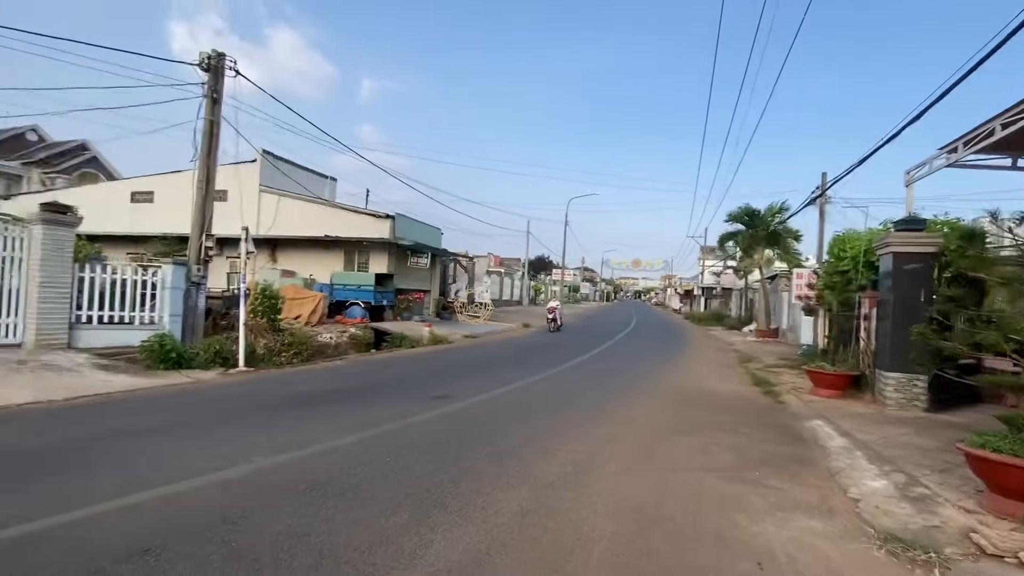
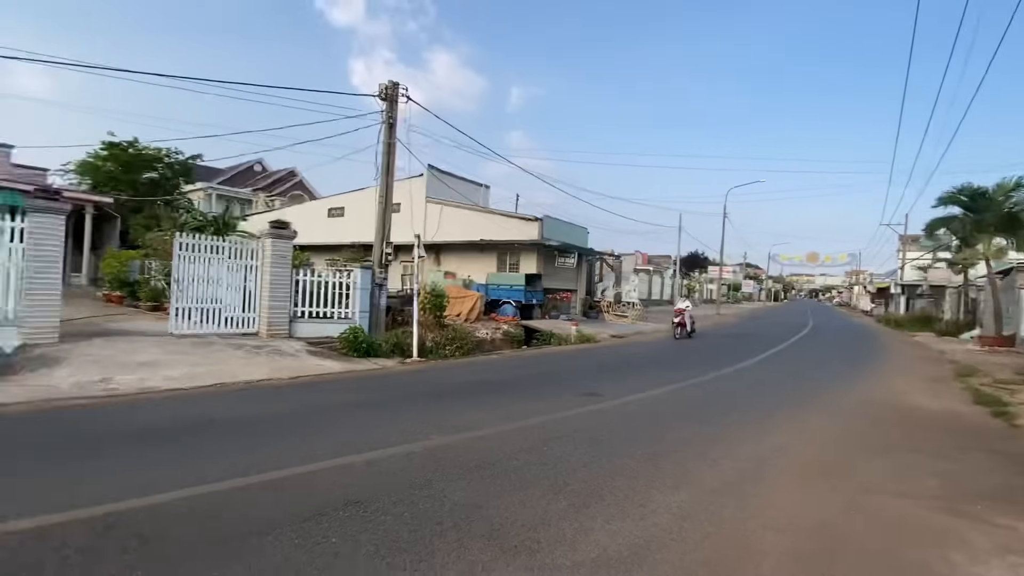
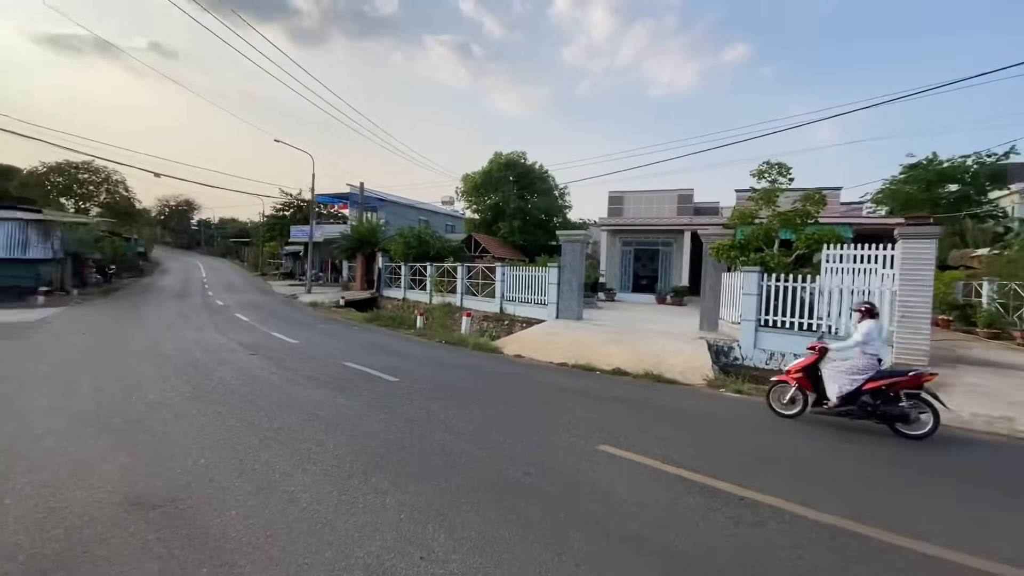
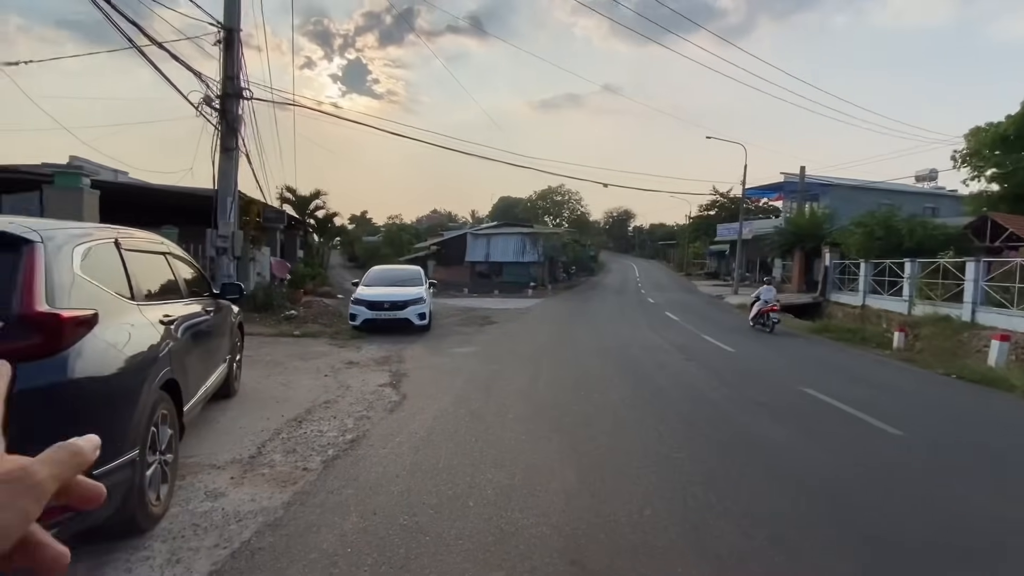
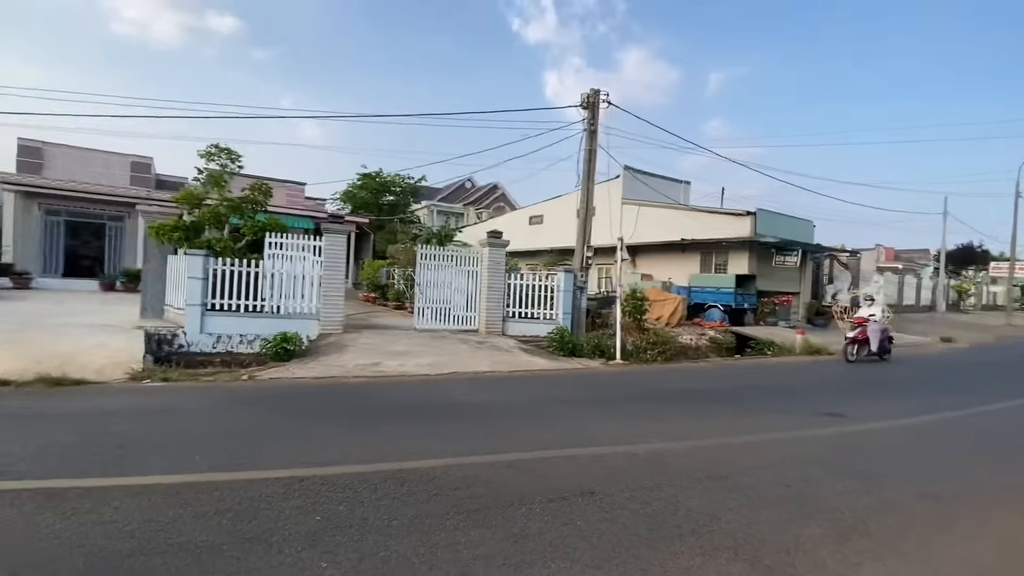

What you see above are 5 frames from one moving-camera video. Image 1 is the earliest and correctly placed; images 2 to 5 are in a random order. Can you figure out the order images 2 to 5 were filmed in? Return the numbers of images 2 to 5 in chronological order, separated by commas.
2, 5, 3, 4
